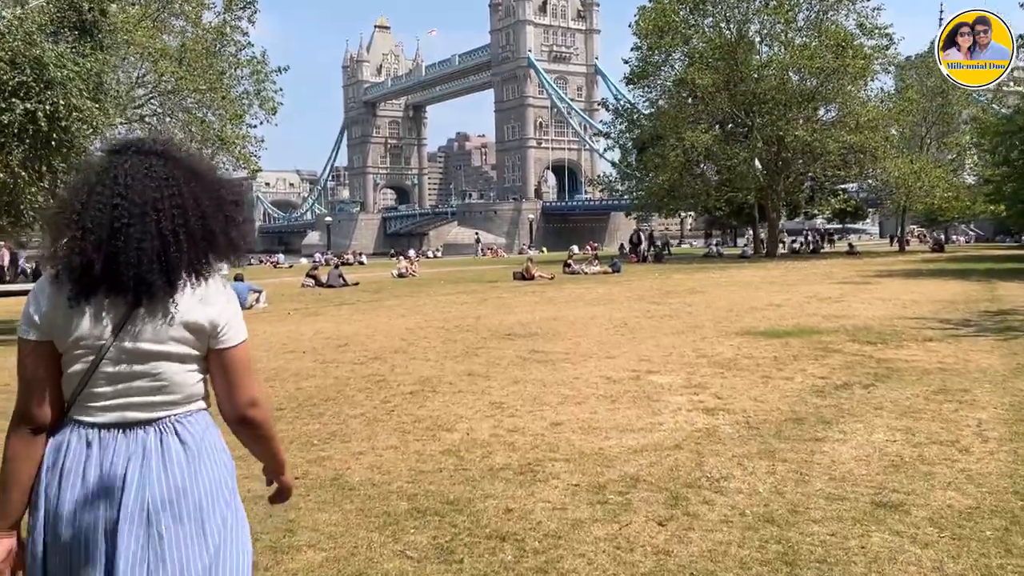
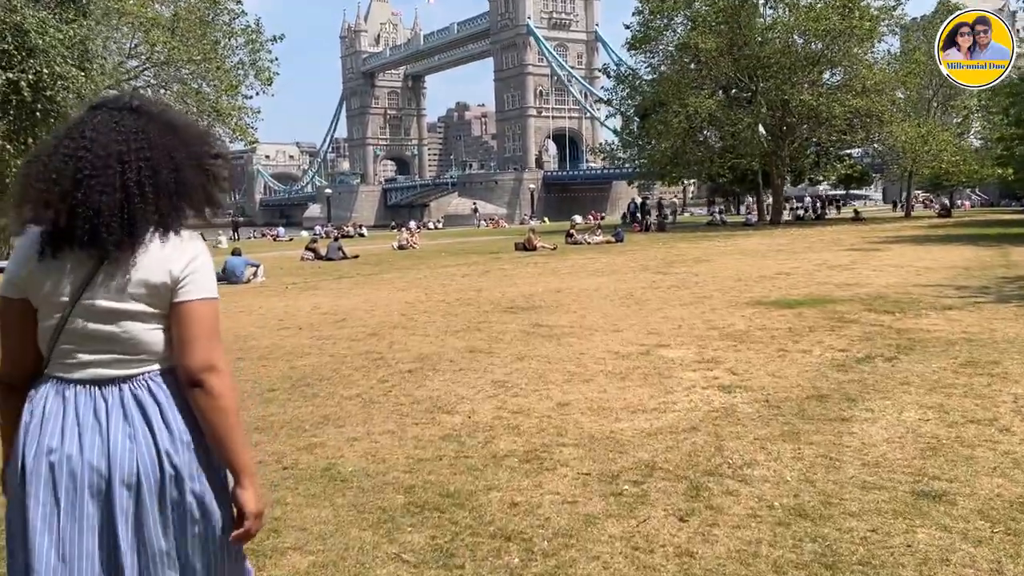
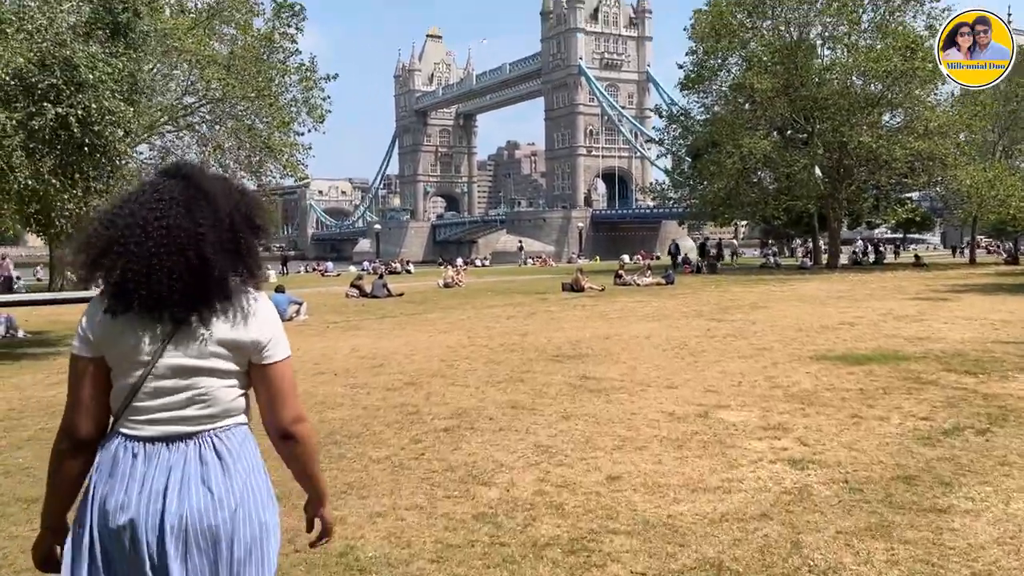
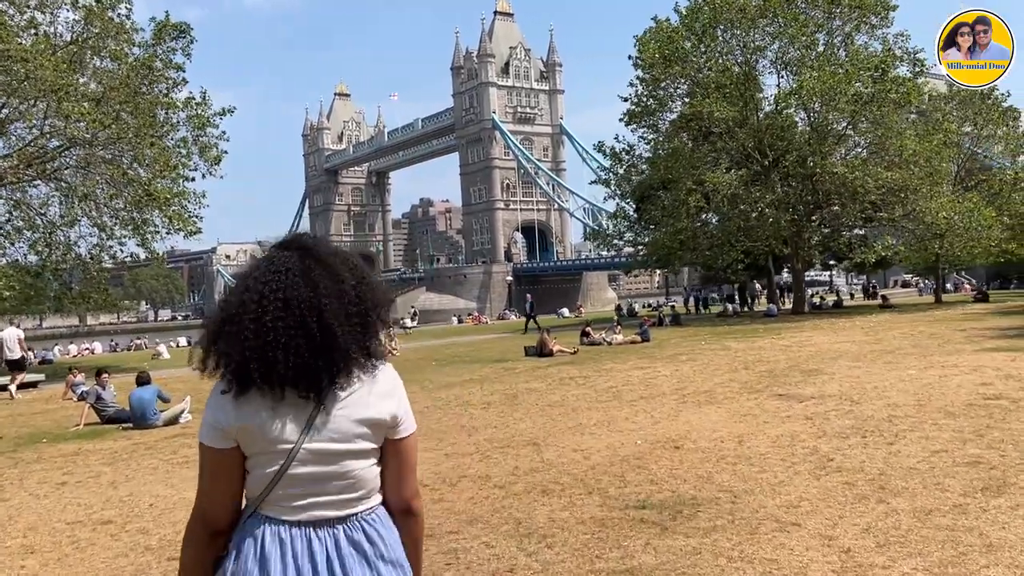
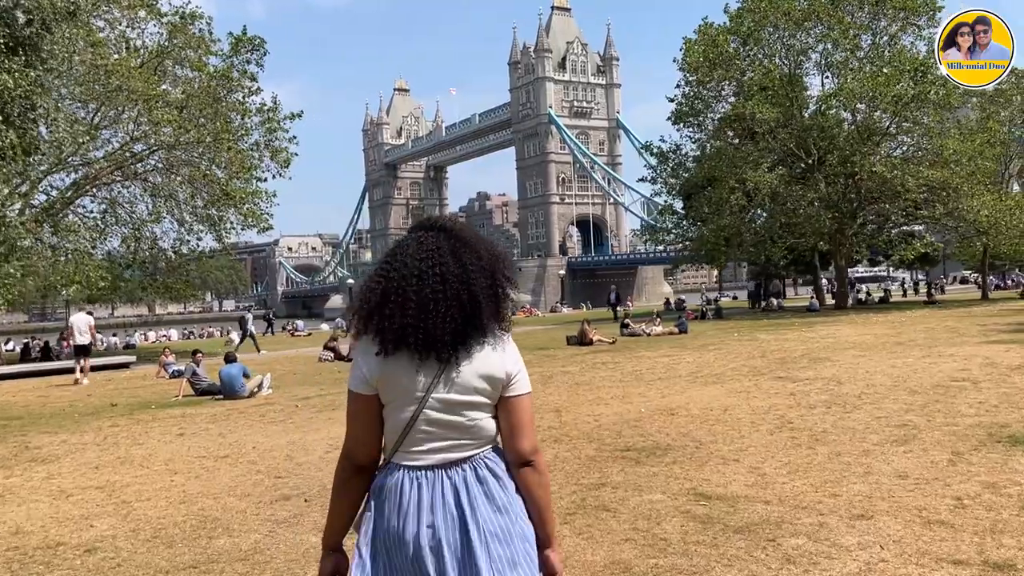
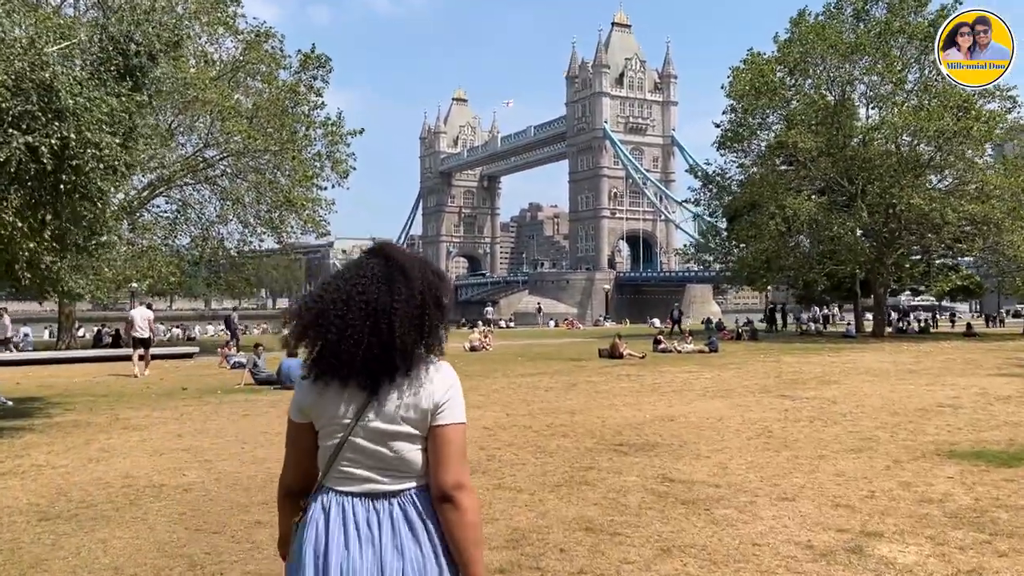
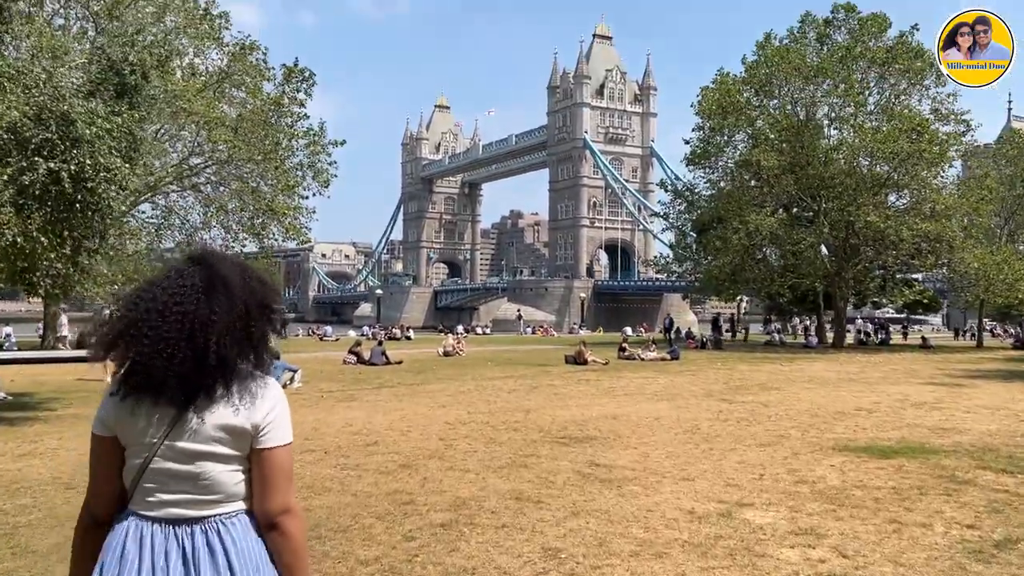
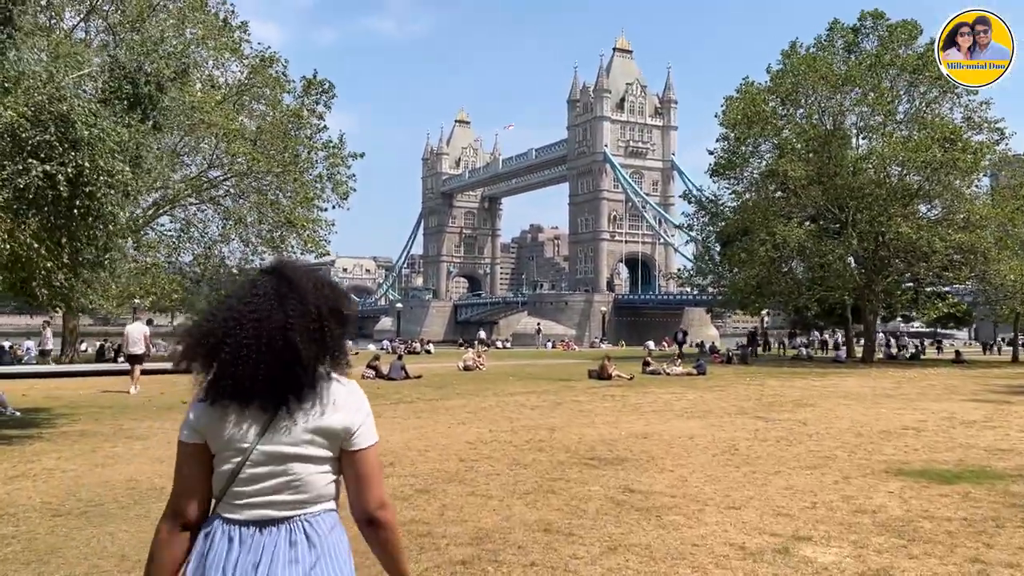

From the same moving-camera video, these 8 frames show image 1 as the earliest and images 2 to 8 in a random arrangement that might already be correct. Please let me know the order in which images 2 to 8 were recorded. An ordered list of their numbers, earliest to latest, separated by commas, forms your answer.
2, 3, 7, 8, 6, 5, 4
